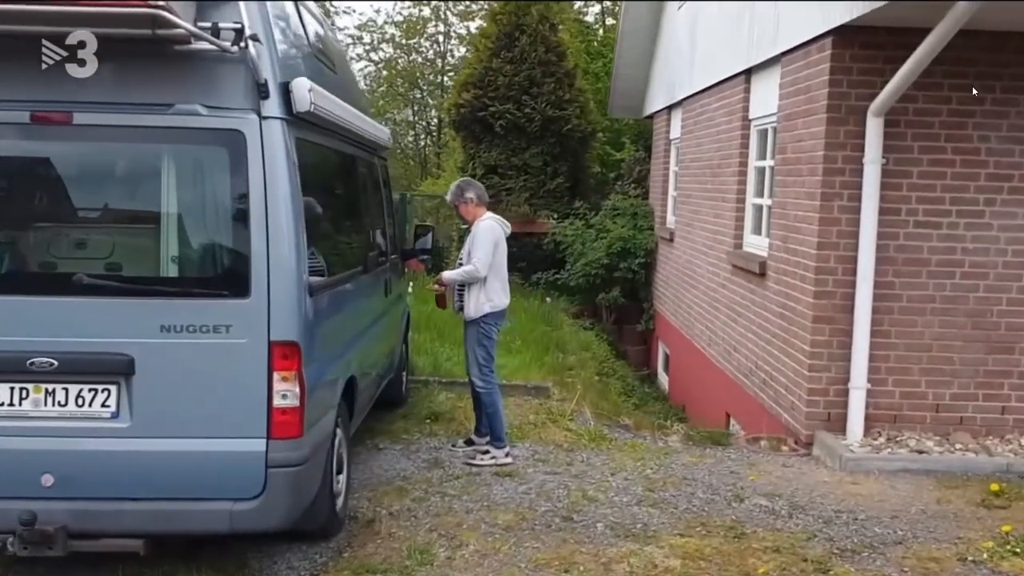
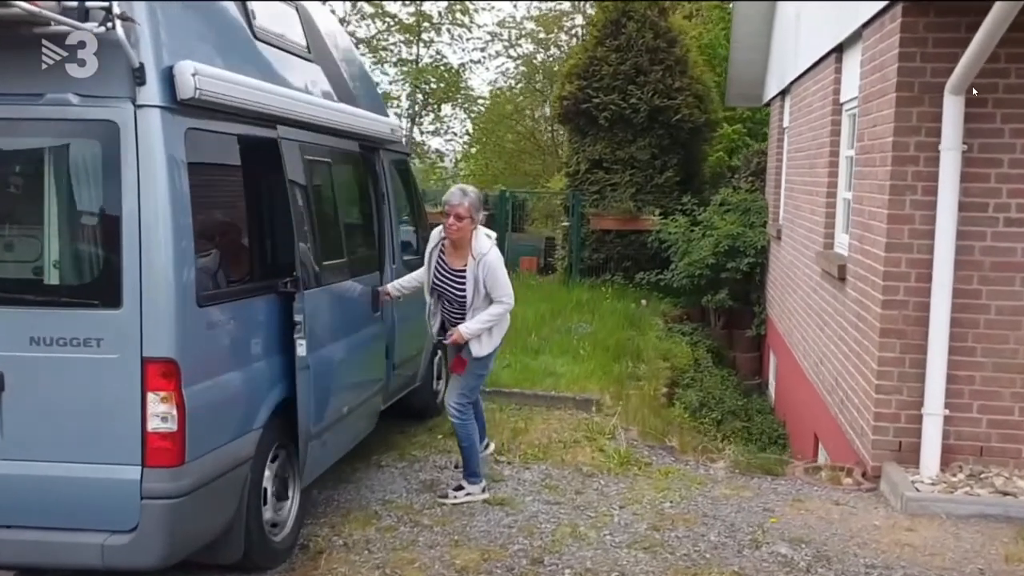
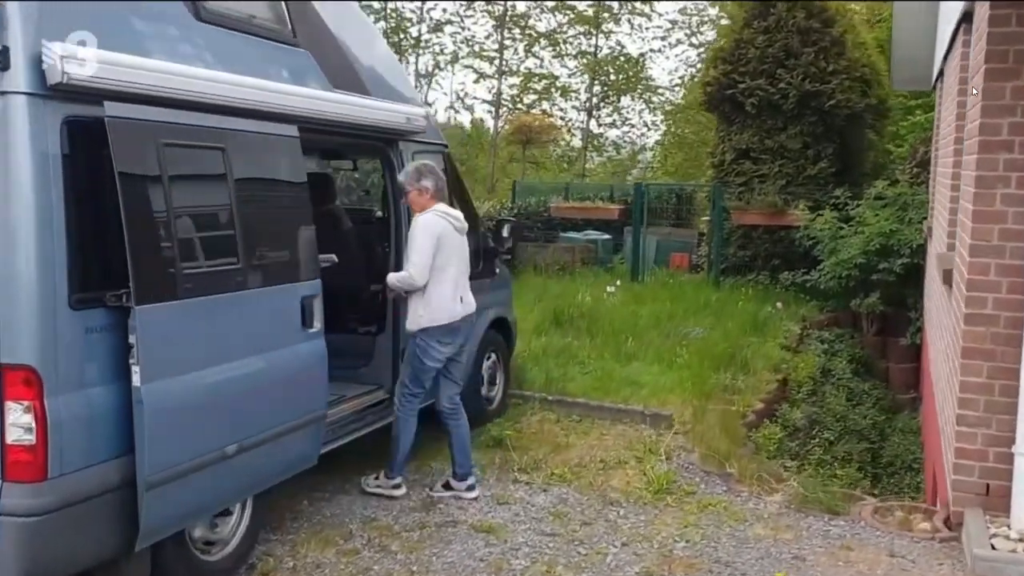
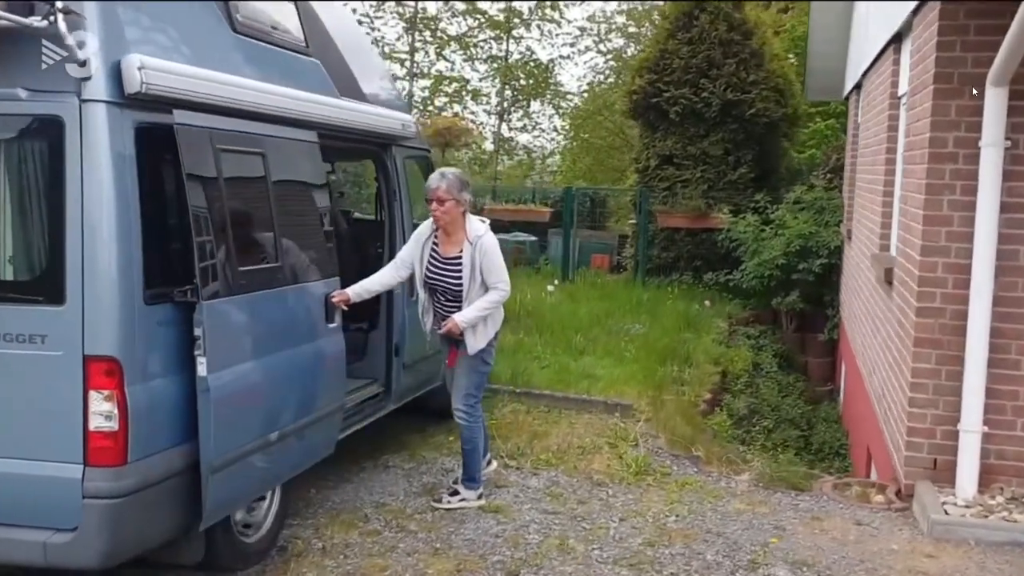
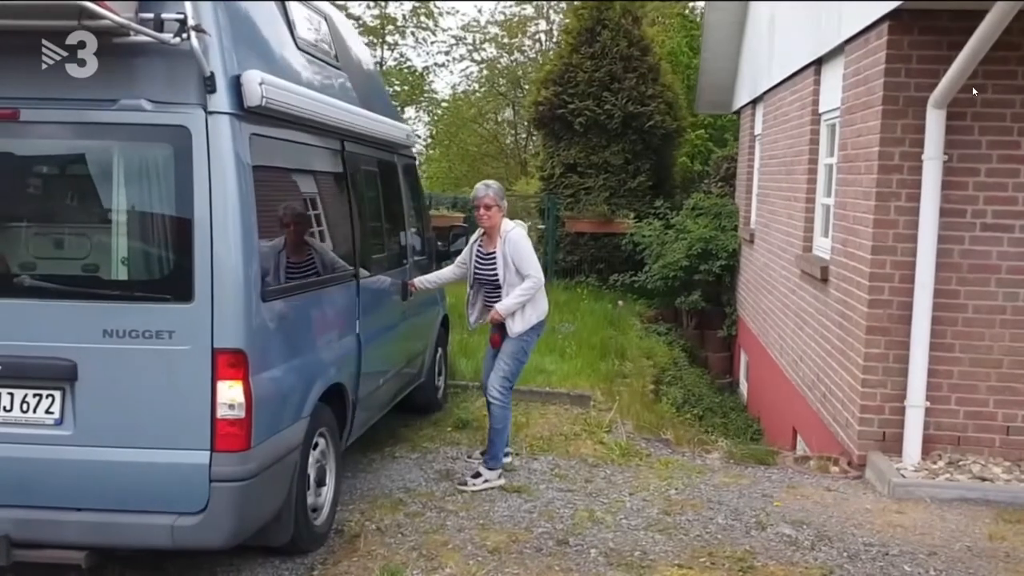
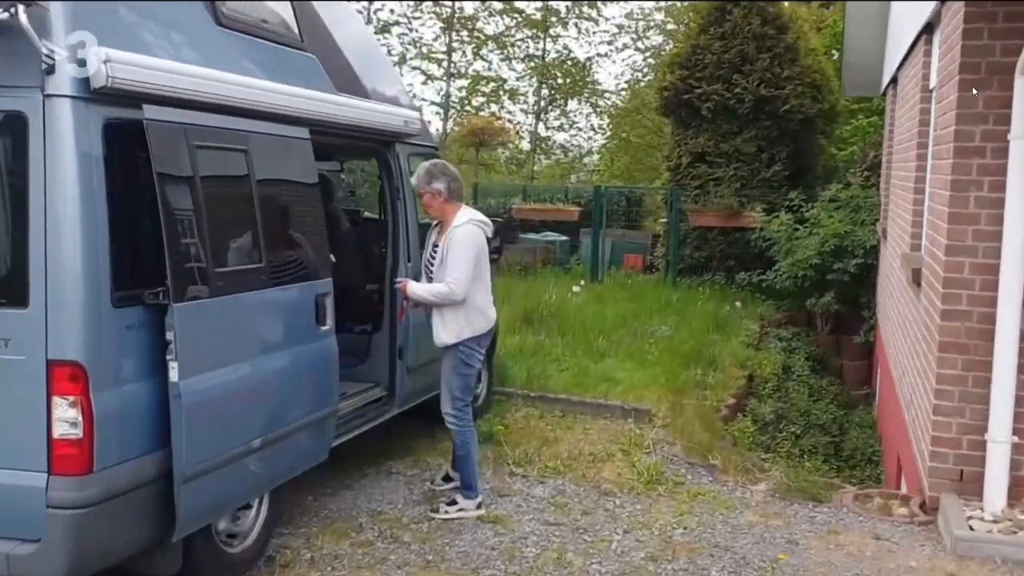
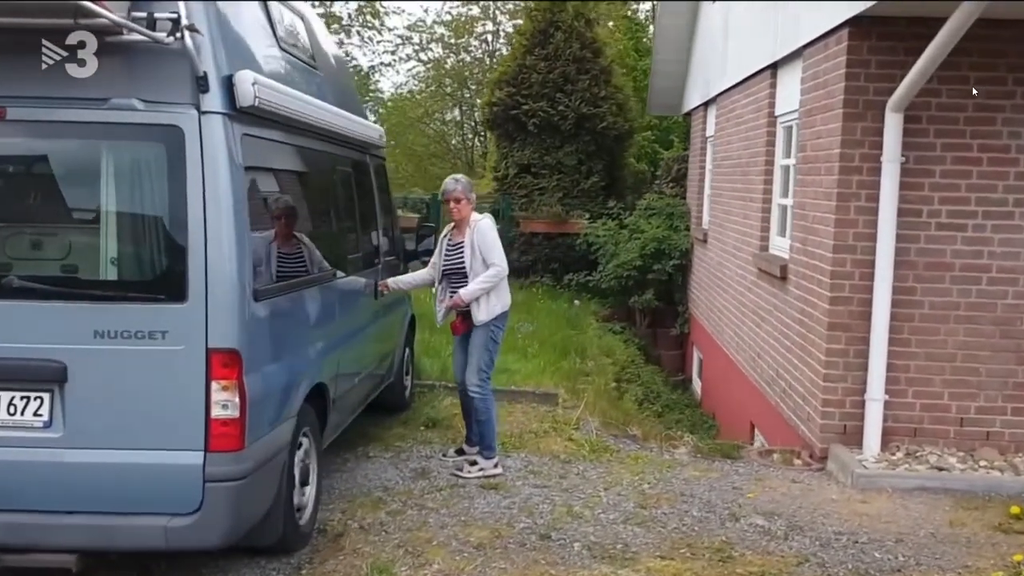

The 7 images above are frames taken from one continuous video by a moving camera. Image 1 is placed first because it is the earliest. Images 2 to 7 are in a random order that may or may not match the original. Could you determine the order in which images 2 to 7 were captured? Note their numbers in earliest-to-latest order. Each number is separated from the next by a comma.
7, 5, 2, 4, 6, 3
